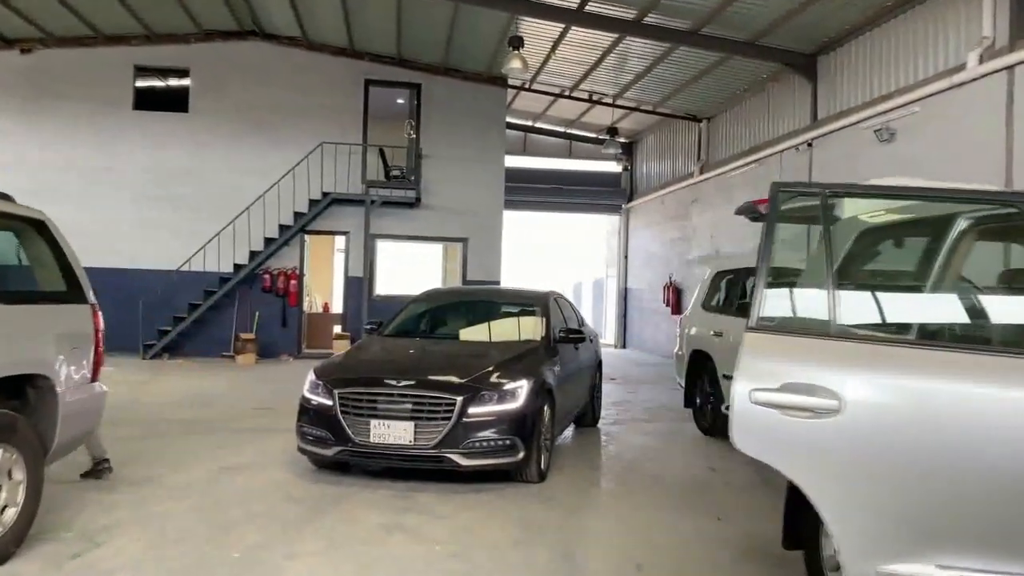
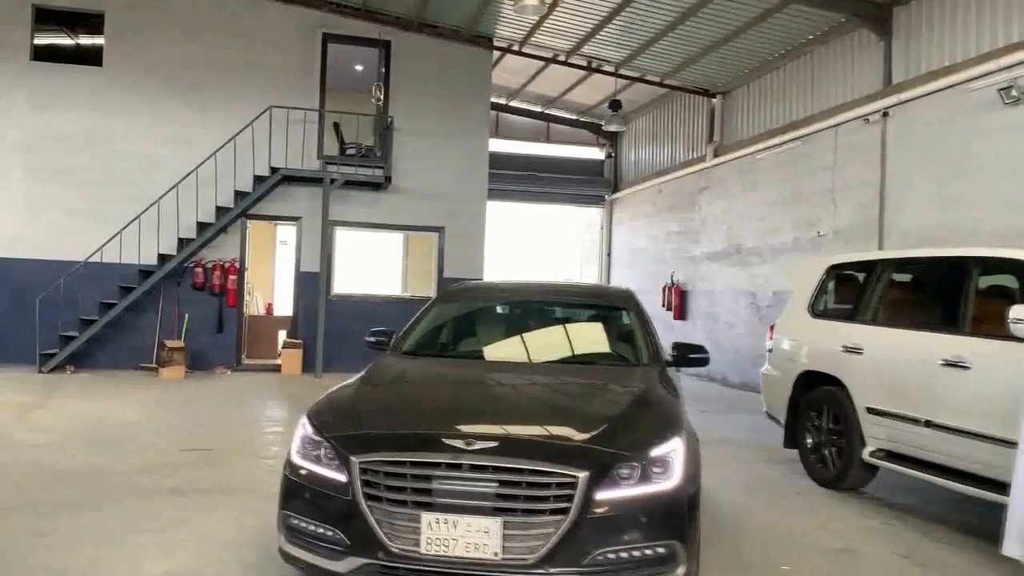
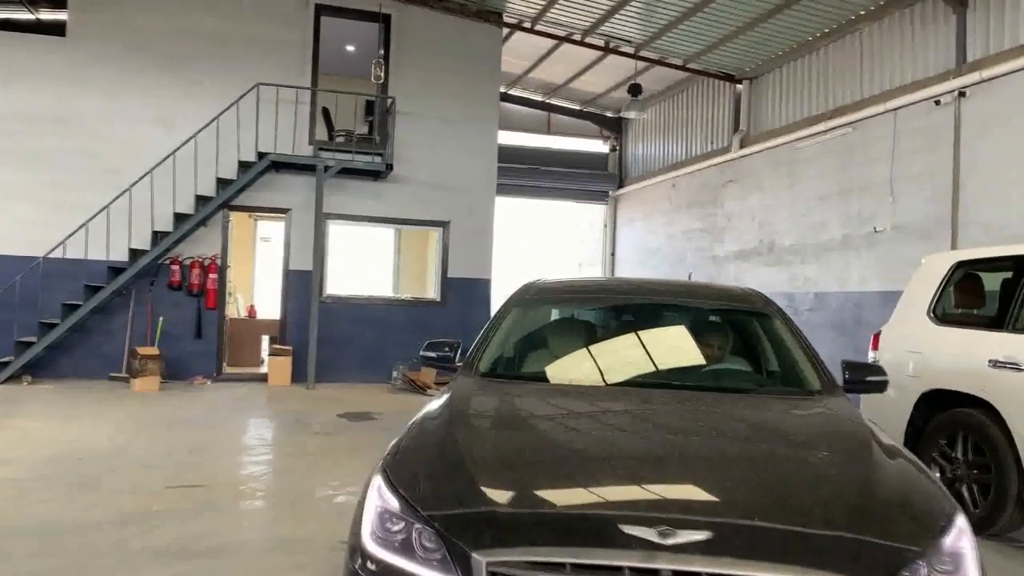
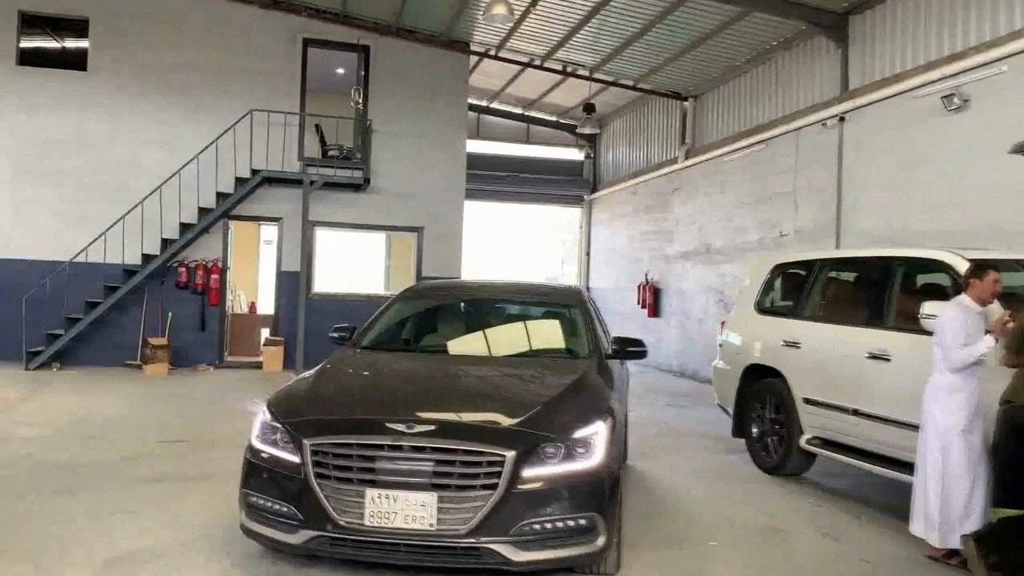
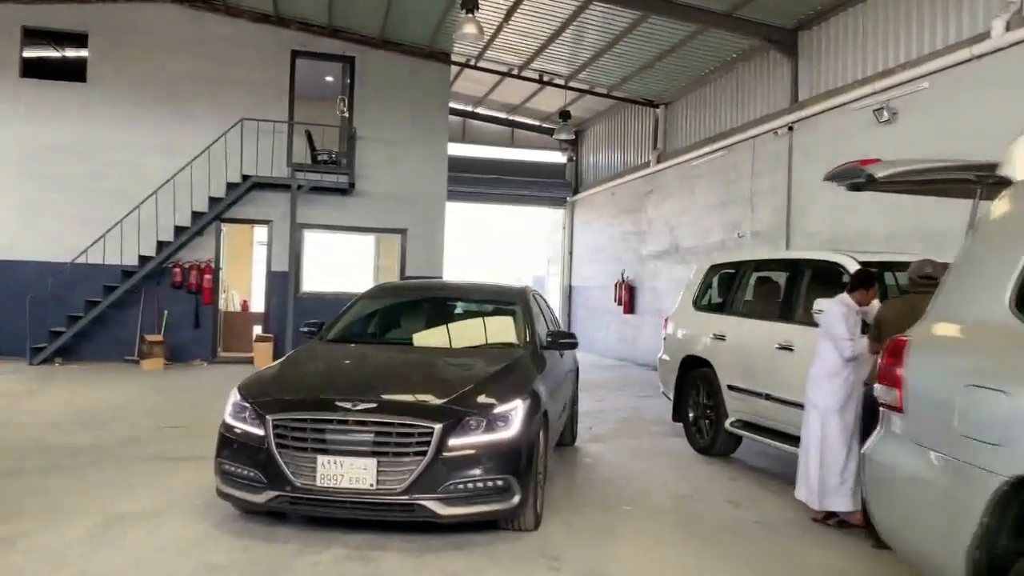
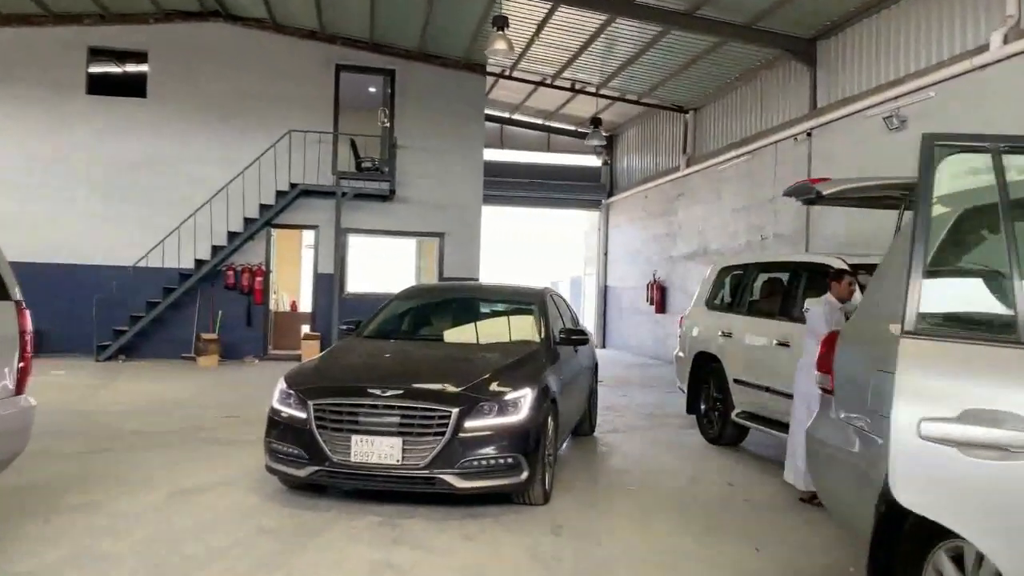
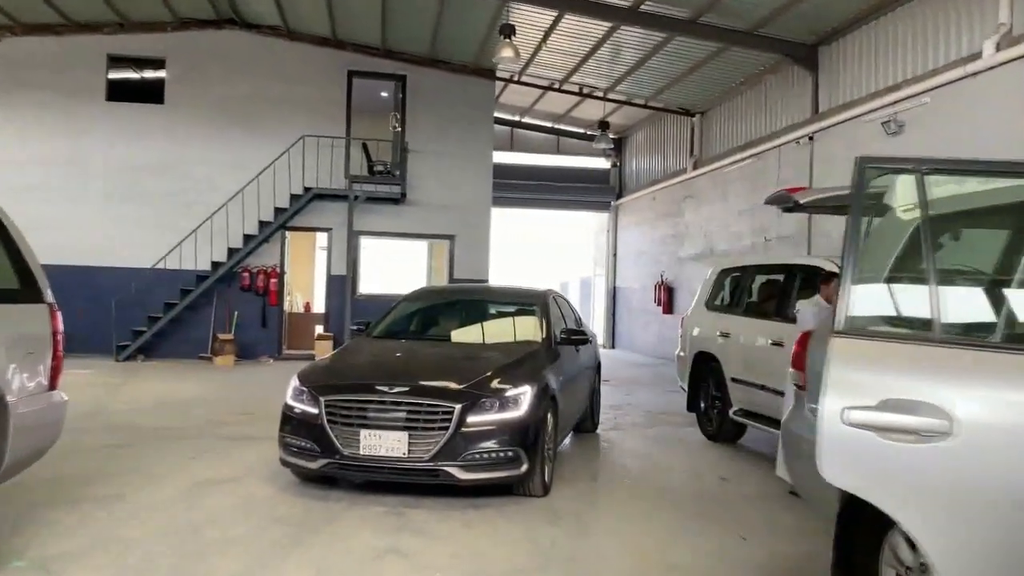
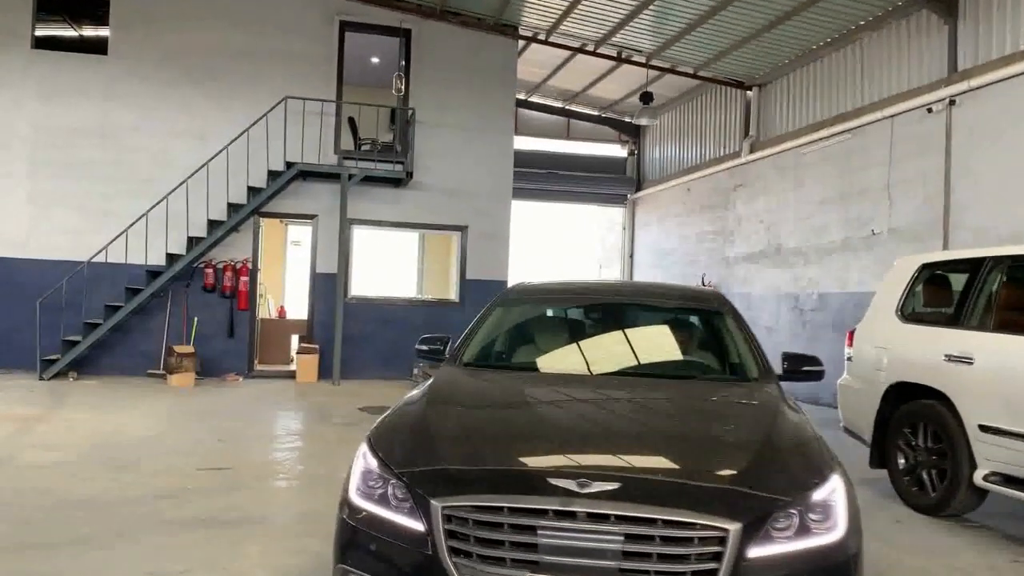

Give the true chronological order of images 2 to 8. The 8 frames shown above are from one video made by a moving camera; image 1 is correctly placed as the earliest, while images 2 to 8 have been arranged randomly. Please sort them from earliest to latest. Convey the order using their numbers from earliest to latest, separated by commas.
7, 6, 5, 4, 2, 8, 3
